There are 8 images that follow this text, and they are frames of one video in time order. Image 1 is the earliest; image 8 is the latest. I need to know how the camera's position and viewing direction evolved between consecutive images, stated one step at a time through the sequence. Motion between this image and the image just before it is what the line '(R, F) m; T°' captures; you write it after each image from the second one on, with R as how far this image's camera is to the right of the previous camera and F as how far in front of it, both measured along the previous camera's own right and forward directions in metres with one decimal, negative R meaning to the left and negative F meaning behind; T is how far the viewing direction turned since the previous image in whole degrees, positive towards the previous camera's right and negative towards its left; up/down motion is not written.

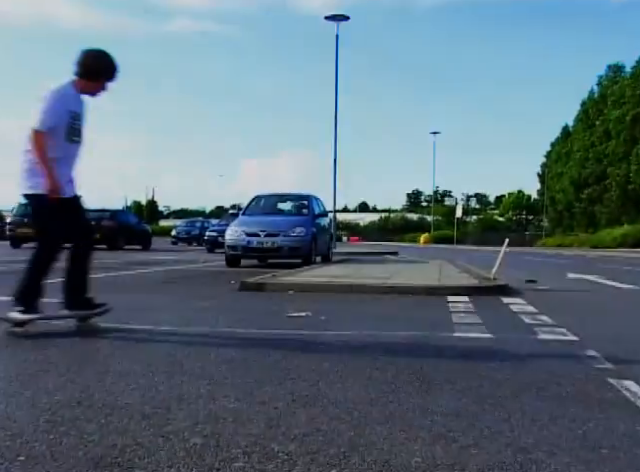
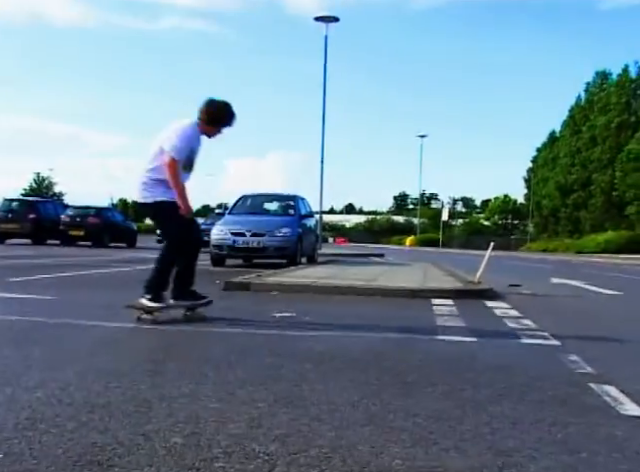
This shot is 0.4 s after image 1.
(0.0, 0.0) m; +1°
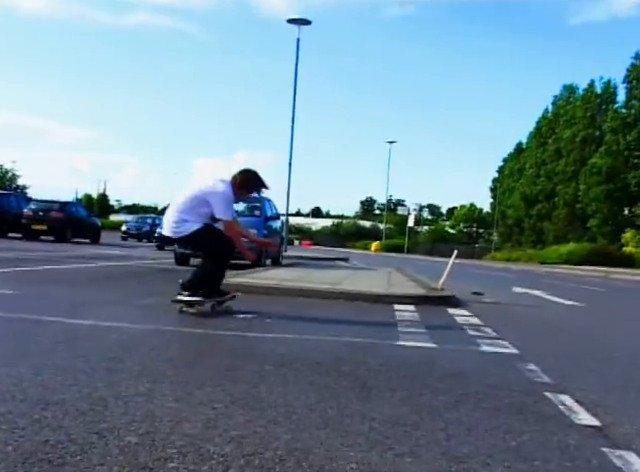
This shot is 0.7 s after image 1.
(+0.1, 0.0) m; +1°
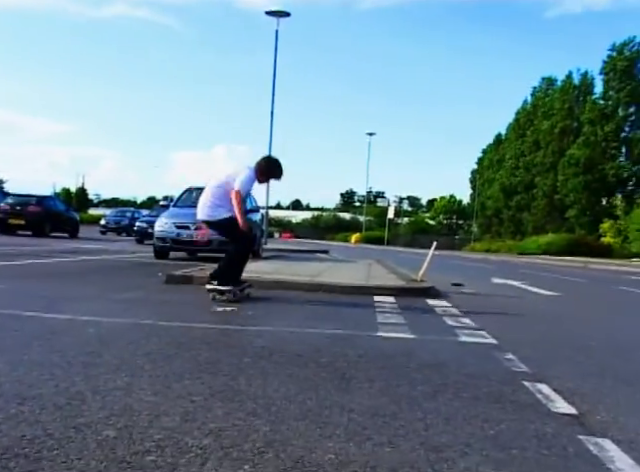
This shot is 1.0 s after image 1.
(+0.1, 0.0) m; 0°
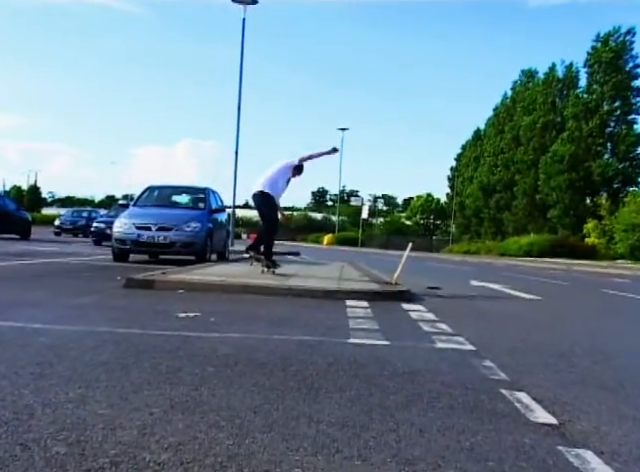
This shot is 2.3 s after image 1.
(+0.2, +0.4) m; +1°
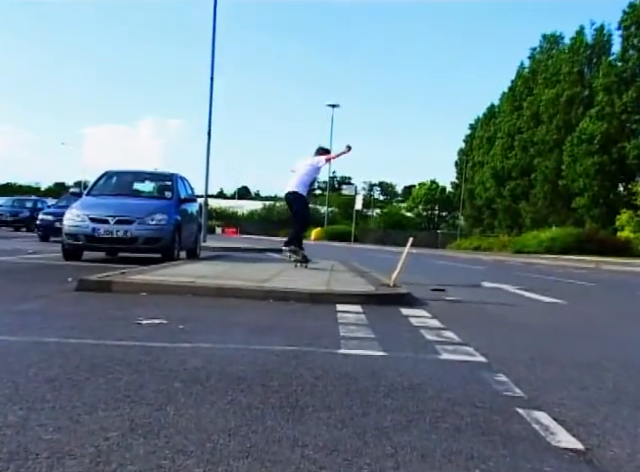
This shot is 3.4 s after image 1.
(+0.1, +0.9) m; 0°
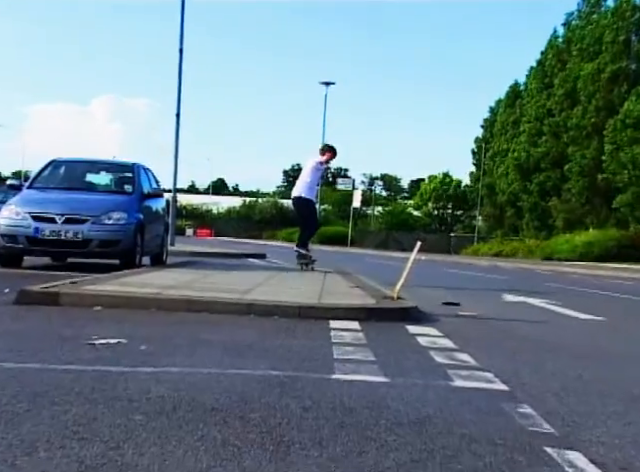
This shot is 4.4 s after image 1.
(+0.1, +0.9) m; 0°
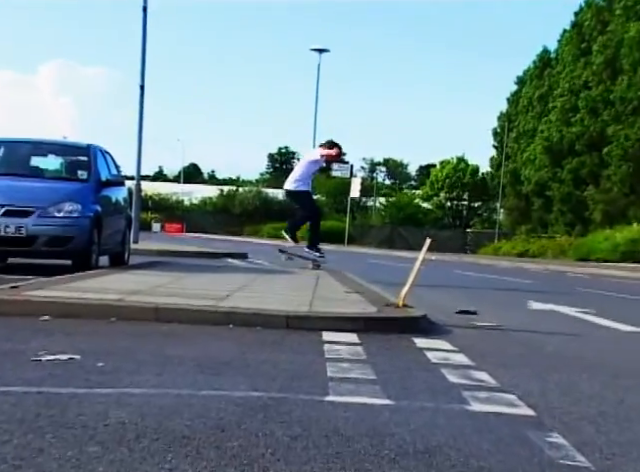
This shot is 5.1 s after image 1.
(+0.1, +0.8) m; 0°
